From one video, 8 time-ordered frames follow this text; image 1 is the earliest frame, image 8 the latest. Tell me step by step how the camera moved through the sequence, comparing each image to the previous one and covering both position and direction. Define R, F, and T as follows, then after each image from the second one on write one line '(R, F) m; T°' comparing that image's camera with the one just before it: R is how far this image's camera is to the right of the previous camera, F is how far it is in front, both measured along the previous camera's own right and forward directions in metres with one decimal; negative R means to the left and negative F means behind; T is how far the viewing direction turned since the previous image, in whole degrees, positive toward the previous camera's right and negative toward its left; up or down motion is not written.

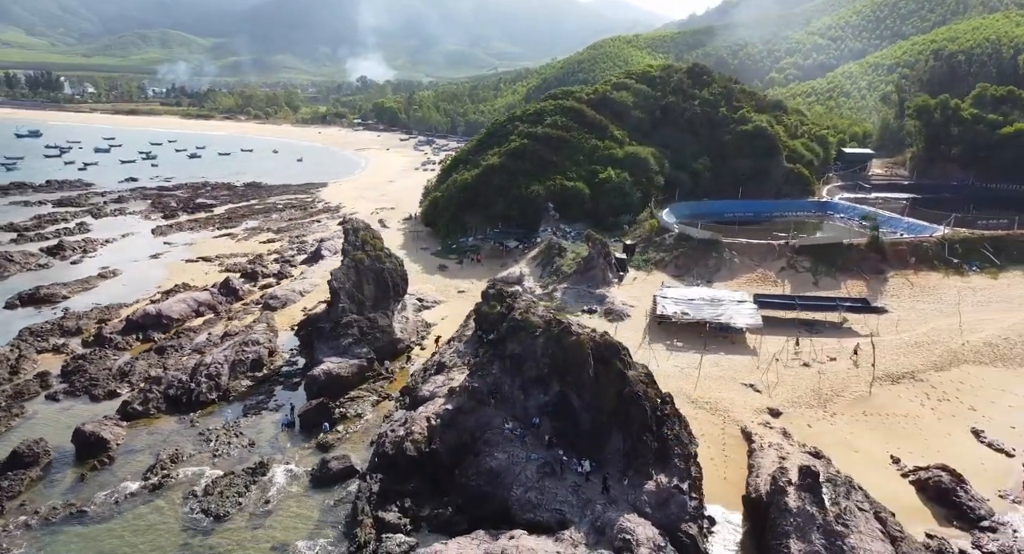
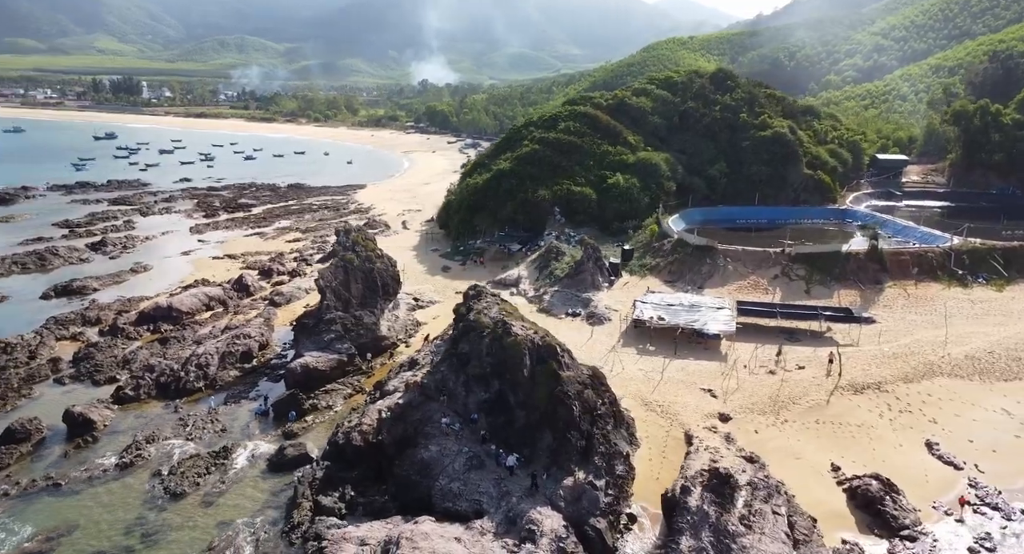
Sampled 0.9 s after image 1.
(+2.3, -0.4) m; -3°
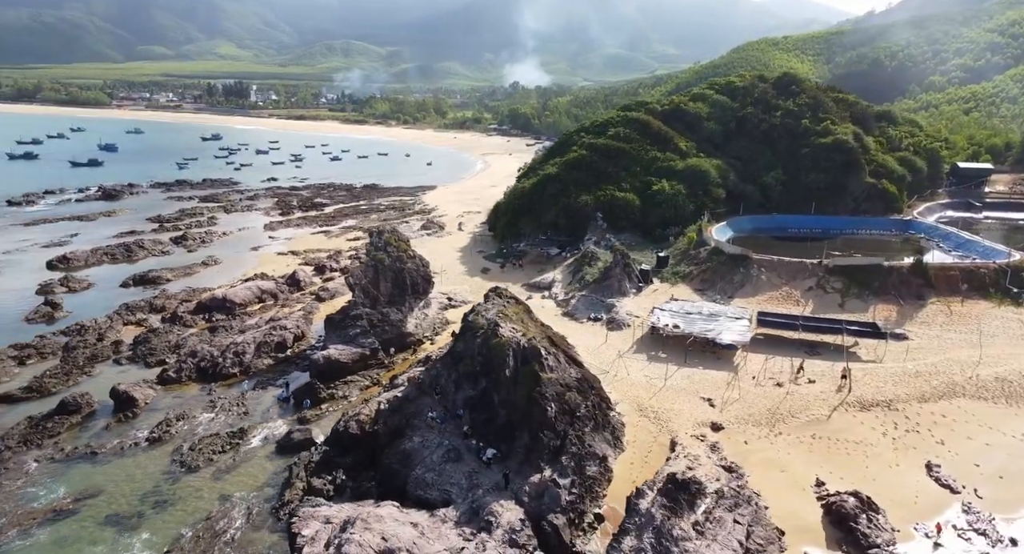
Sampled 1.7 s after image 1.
(+1.9, -0.4) m; -6°
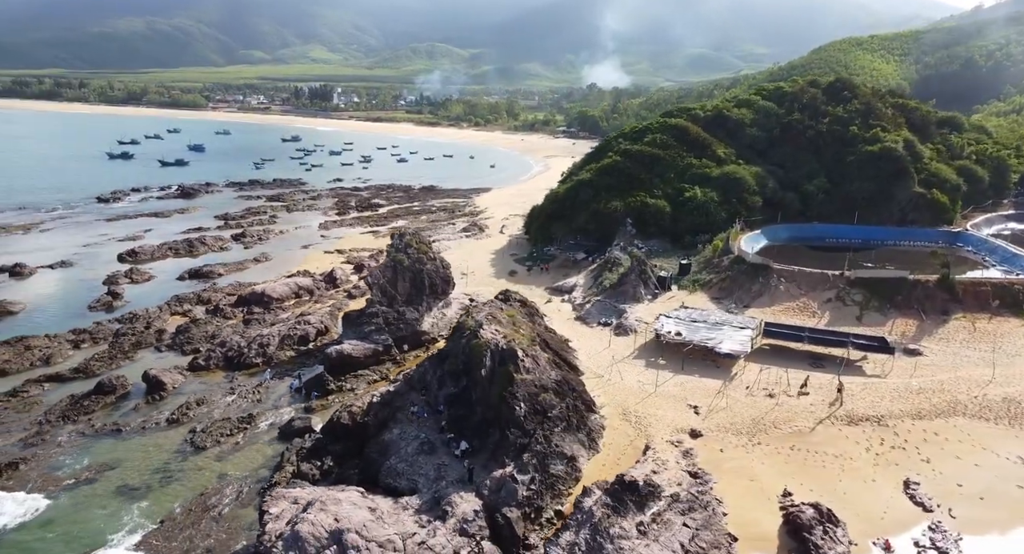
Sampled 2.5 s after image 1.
(+1.9, -0.6) m; -5°
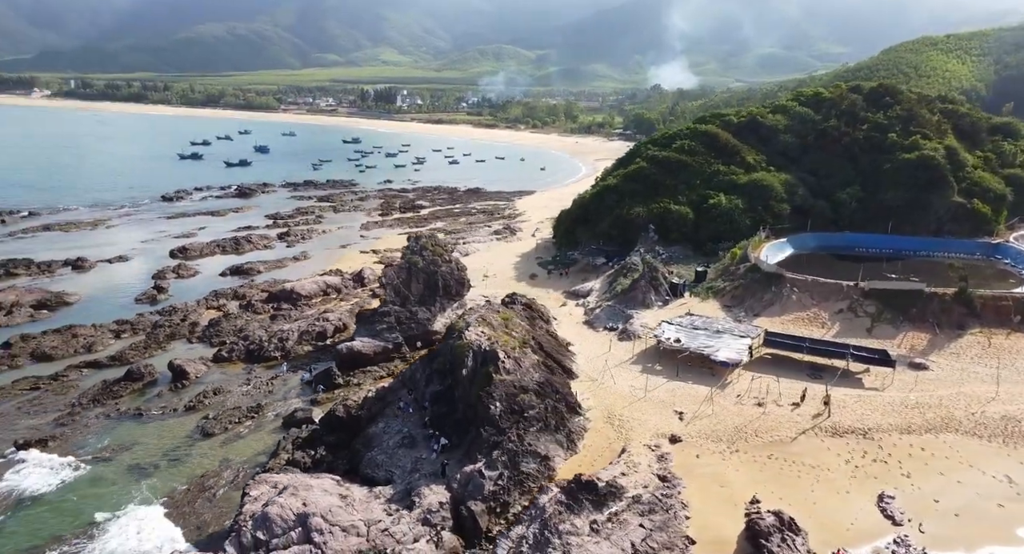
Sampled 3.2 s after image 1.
(+1.6, -0.6) m; -4°
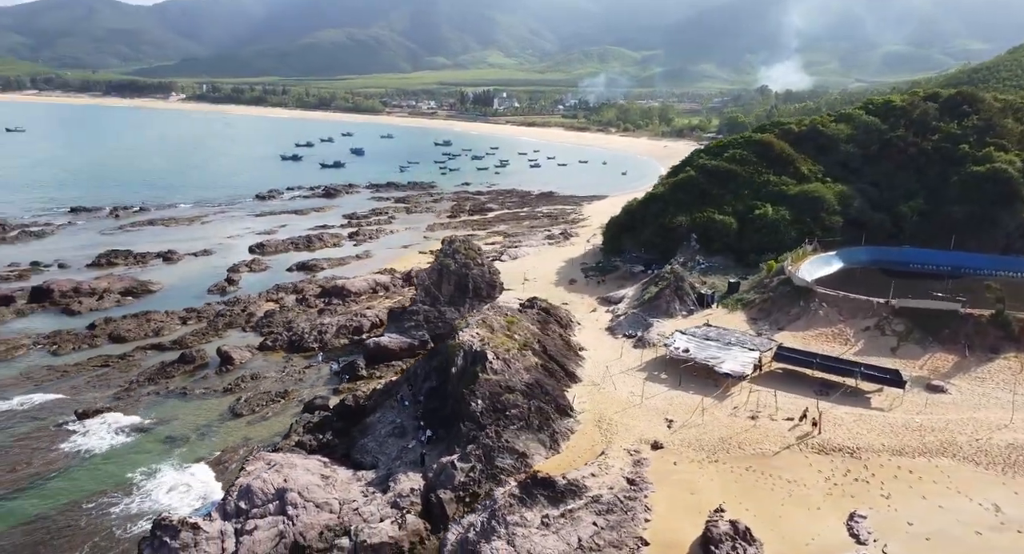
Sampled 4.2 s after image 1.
(+2.3, -0.9) m; -7°
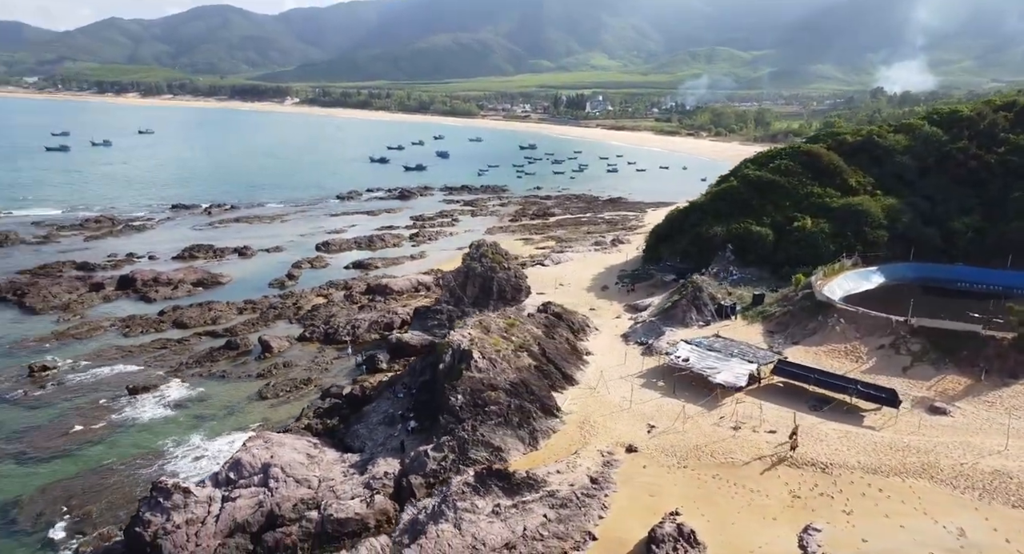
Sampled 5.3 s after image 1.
(+2.4, -1.1) m; -6°
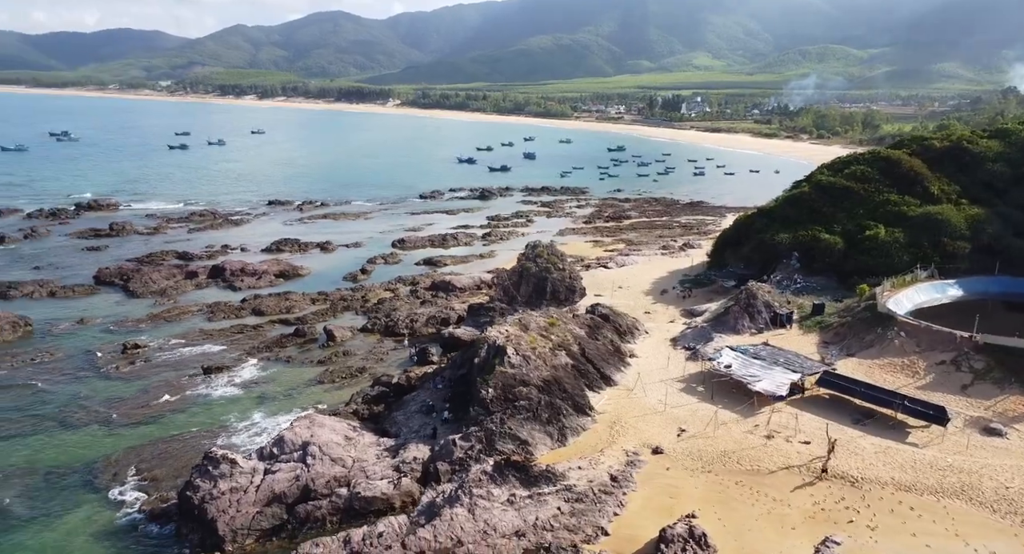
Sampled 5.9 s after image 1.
(+1.3, -0.8) m; -7°
